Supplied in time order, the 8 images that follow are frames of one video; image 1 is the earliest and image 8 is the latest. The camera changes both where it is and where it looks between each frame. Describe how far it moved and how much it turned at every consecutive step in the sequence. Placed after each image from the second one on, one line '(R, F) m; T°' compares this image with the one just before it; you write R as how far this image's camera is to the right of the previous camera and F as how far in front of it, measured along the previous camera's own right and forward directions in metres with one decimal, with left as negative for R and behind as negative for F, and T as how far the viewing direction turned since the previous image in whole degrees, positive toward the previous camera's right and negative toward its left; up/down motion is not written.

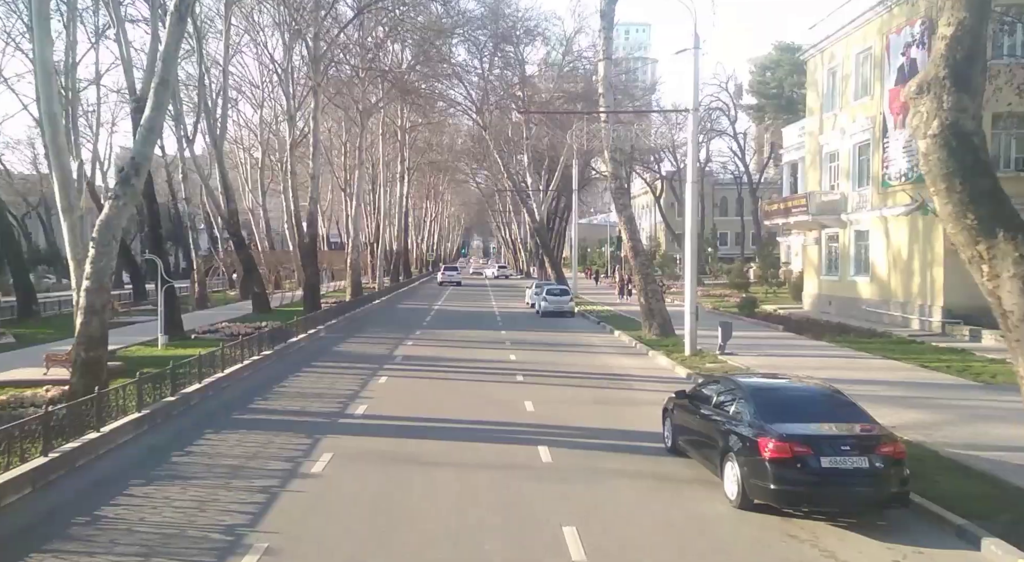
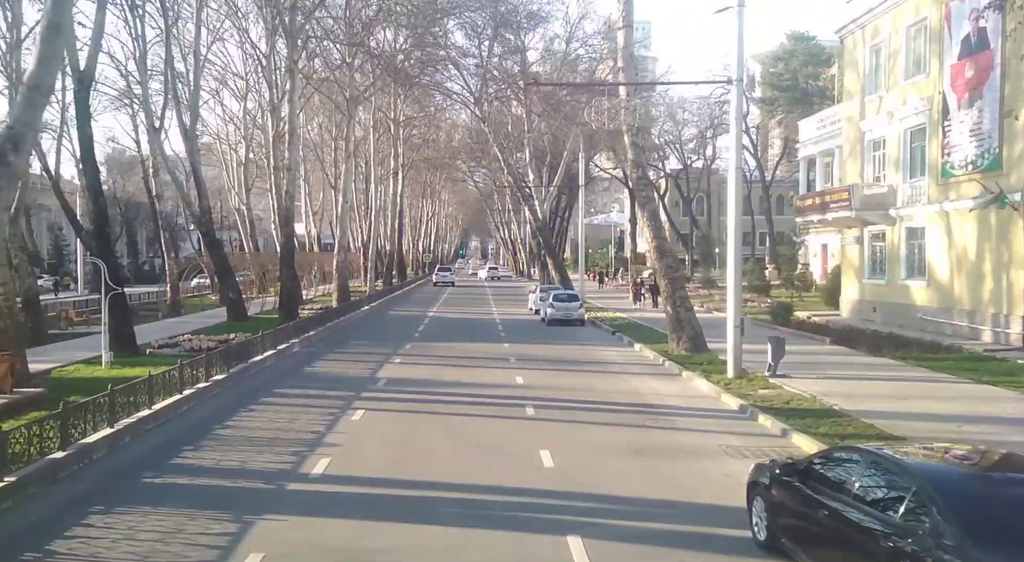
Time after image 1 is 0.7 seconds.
(-0.2, +3.9) m; 0°
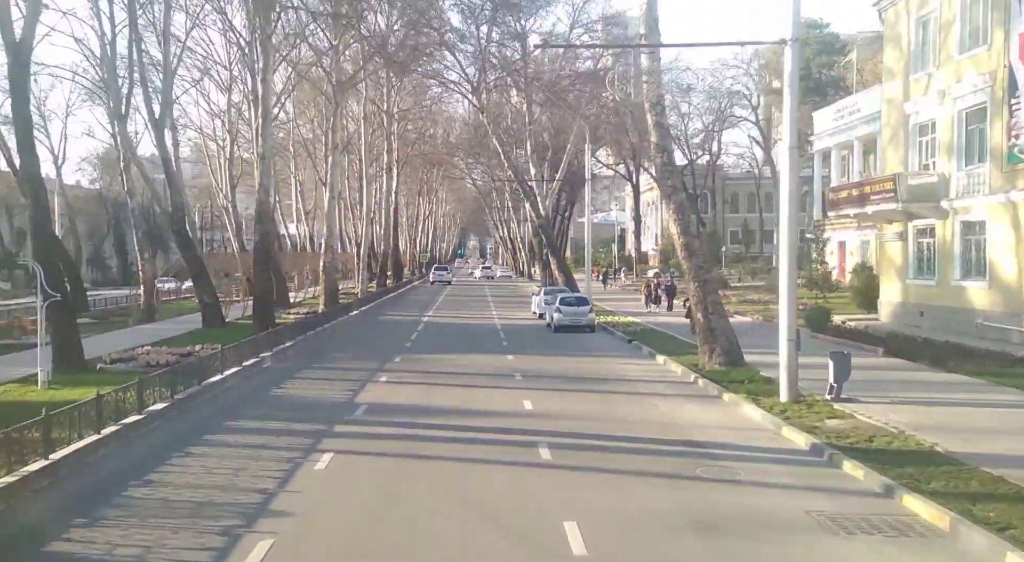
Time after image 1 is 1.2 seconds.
(-0.1, +3.3) m; 0°
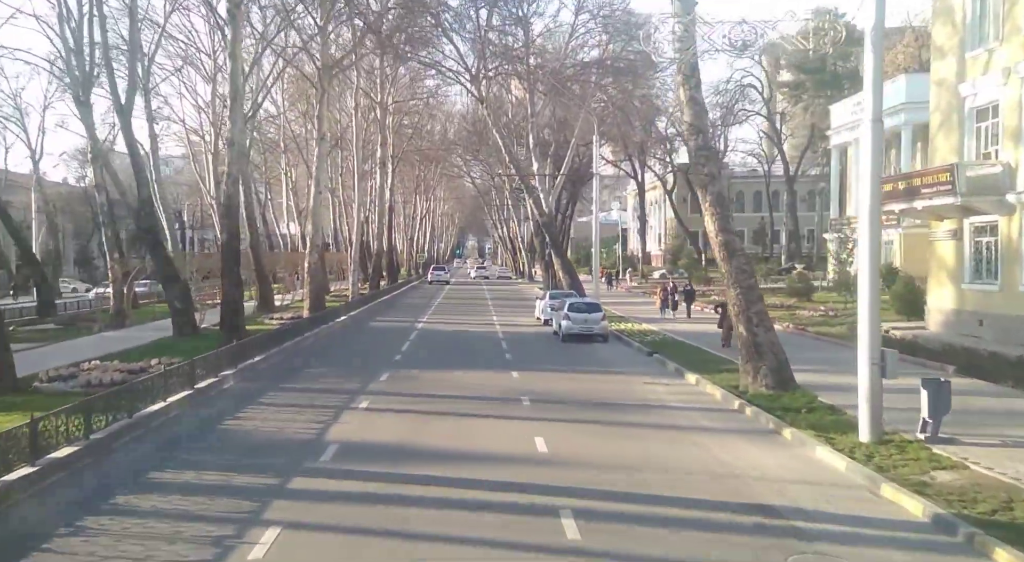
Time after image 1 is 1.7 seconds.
(-0.1, +3.2) m; 0°
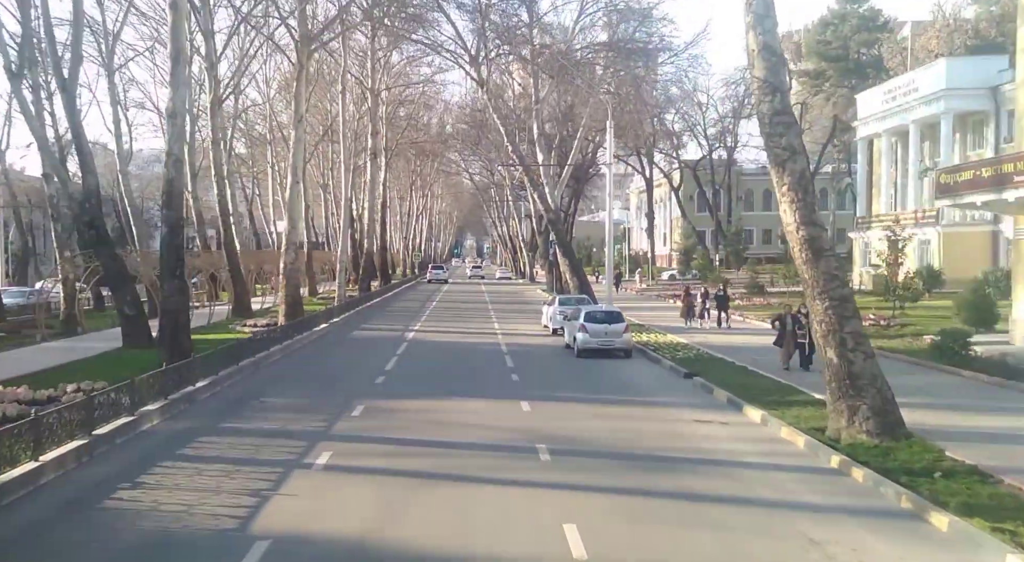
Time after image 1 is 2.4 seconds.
(-0.2, +4.3) m; 0°
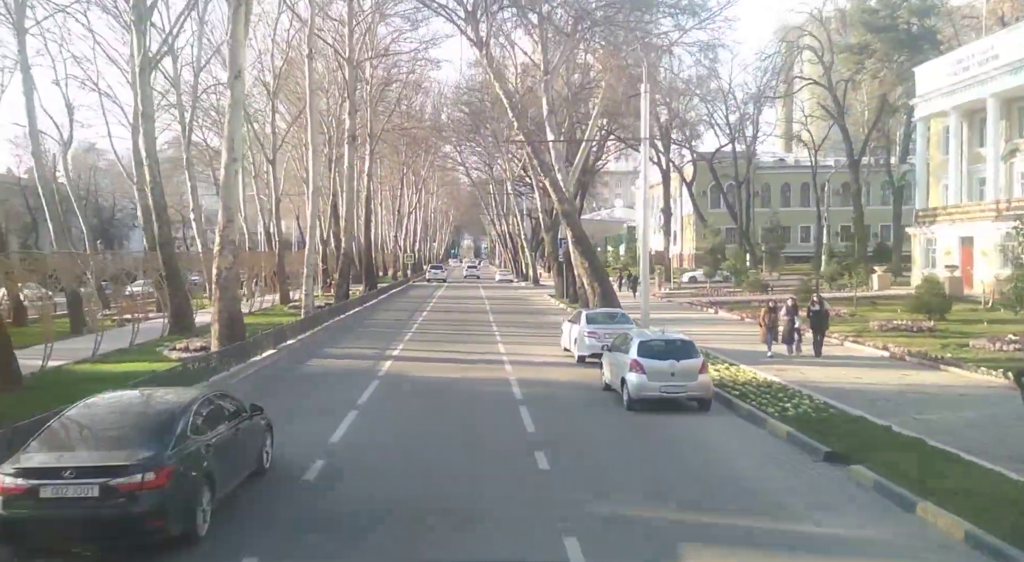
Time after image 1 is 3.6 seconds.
(-0.3, +7.8) m; 0°
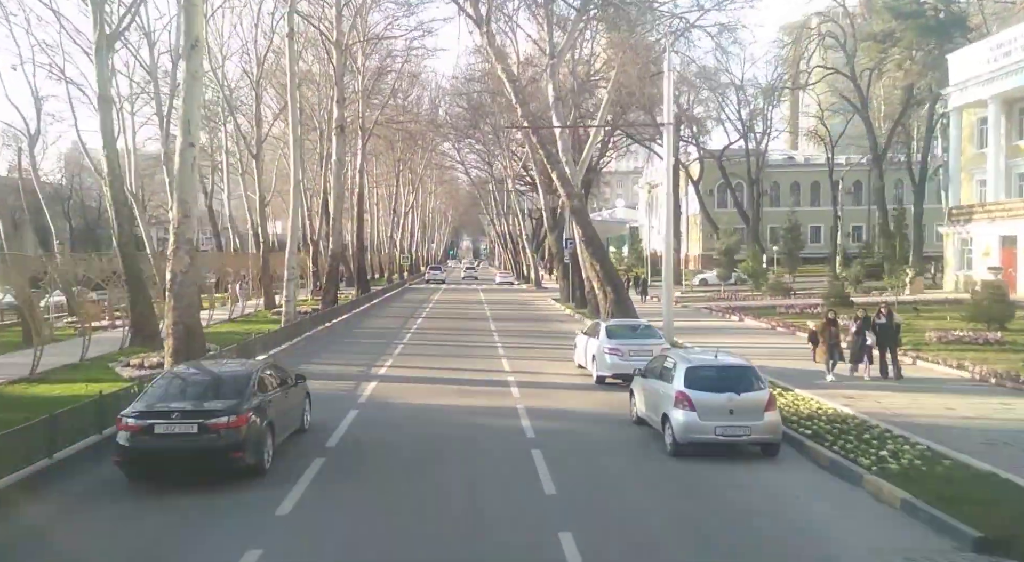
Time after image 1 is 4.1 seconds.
(-0.2, +3.5) m; 0°
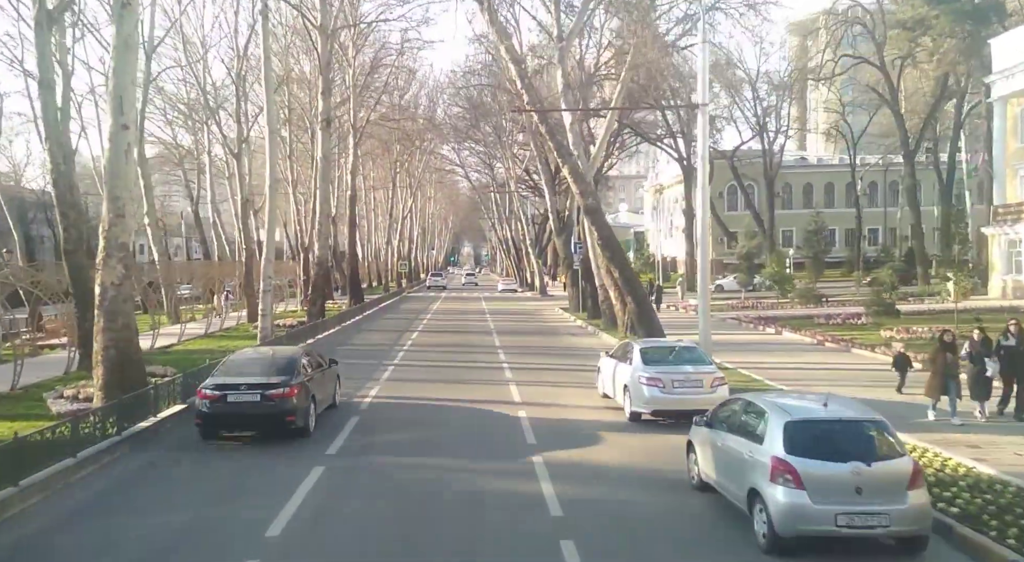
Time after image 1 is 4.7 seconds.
(-0.2, +3.8) m; 0°
